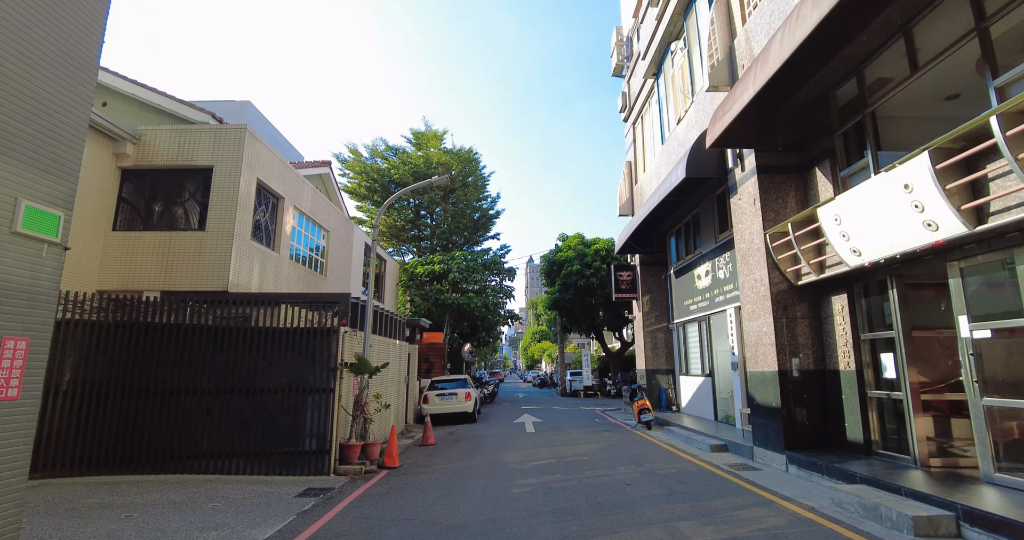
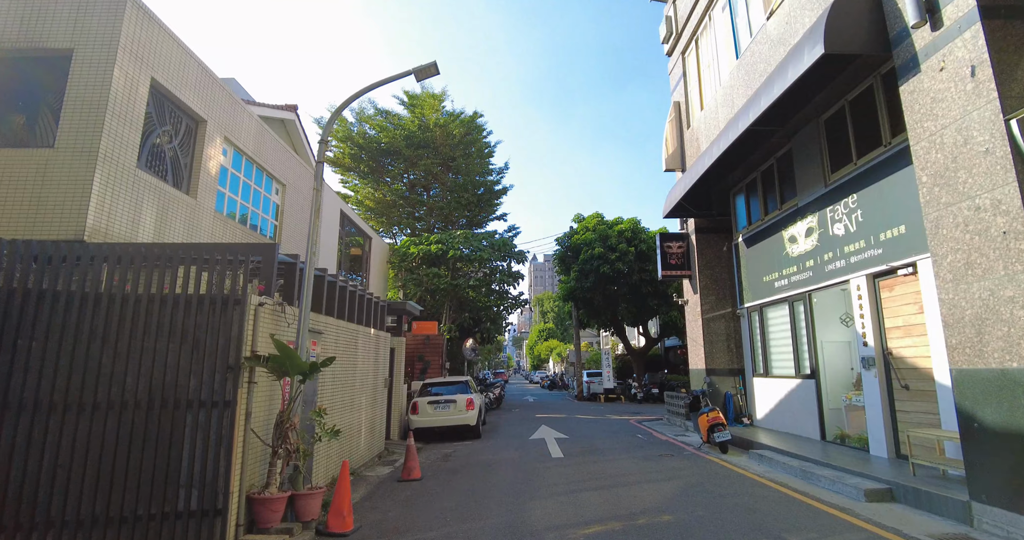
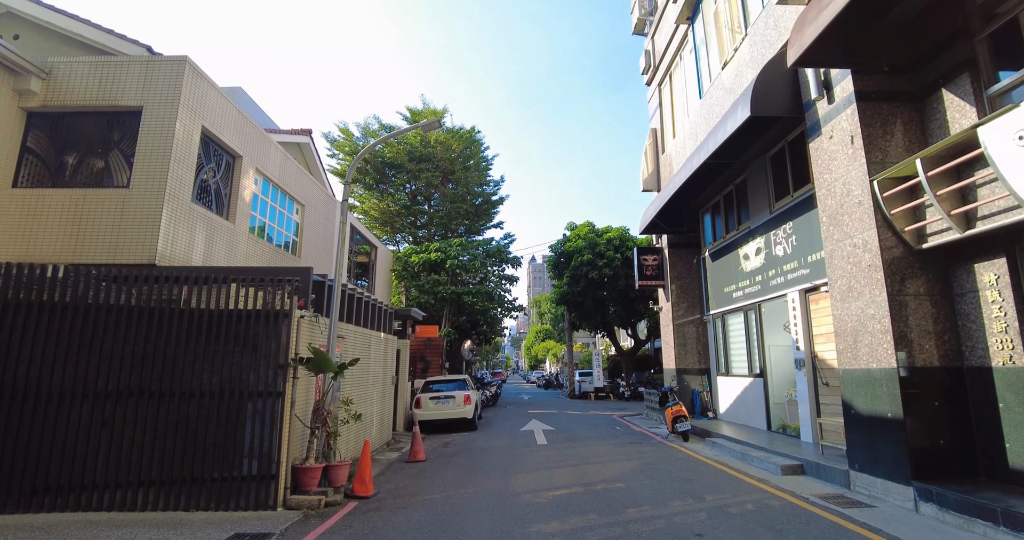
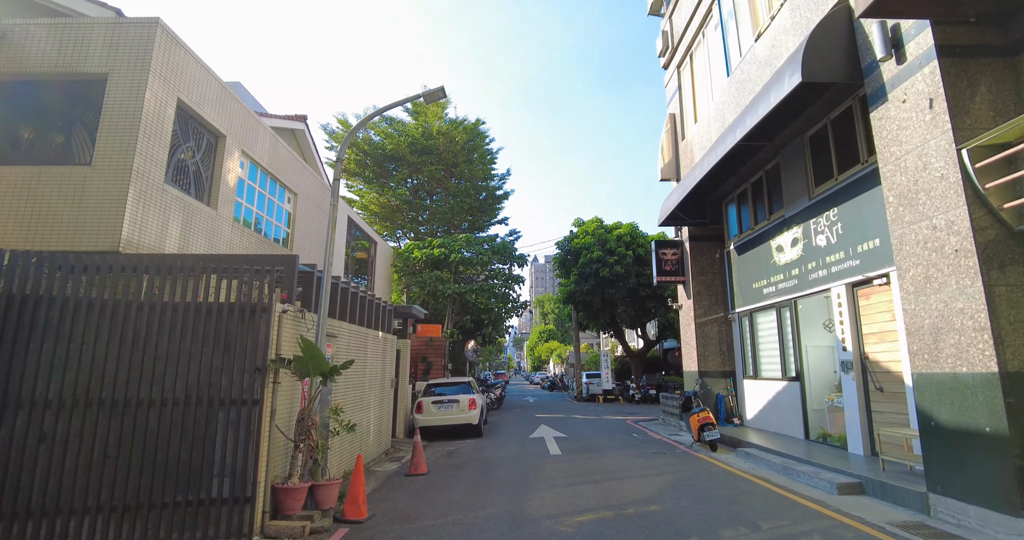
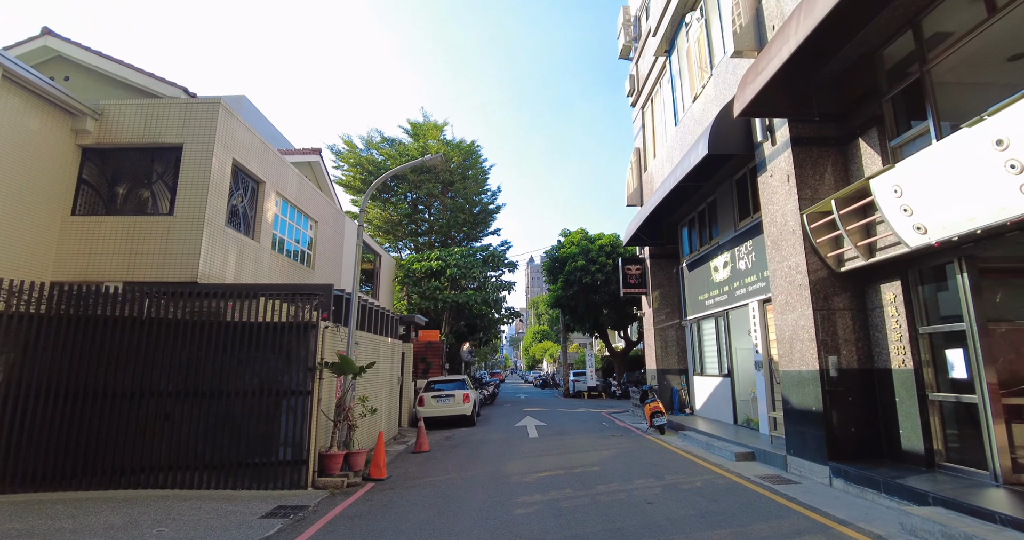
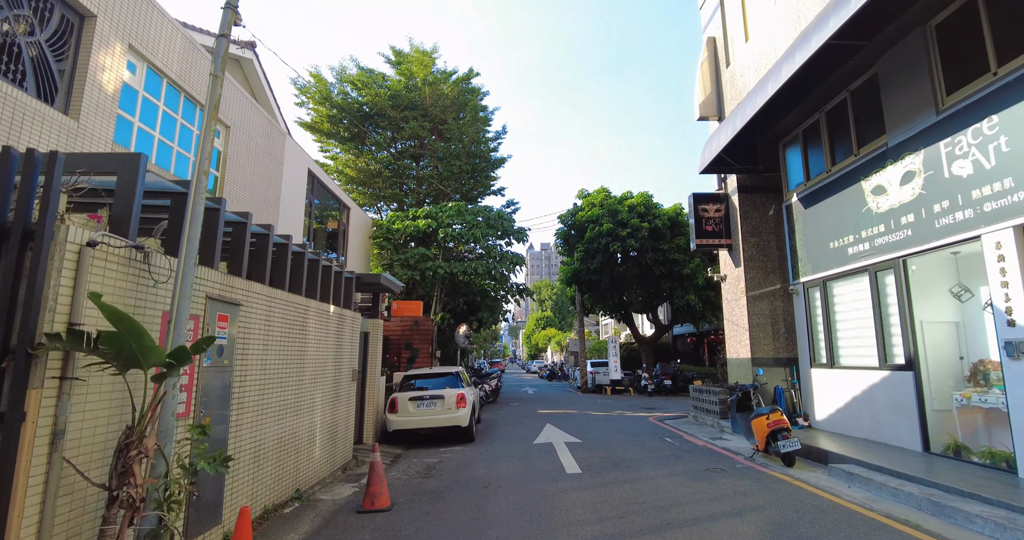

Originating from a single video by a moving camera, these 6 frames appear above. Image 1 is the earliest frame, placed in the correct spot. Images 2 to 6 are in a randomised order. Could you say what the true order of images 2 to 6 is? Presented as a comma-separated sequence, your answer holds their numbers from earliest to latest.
5, 3, 4, 2, 6
